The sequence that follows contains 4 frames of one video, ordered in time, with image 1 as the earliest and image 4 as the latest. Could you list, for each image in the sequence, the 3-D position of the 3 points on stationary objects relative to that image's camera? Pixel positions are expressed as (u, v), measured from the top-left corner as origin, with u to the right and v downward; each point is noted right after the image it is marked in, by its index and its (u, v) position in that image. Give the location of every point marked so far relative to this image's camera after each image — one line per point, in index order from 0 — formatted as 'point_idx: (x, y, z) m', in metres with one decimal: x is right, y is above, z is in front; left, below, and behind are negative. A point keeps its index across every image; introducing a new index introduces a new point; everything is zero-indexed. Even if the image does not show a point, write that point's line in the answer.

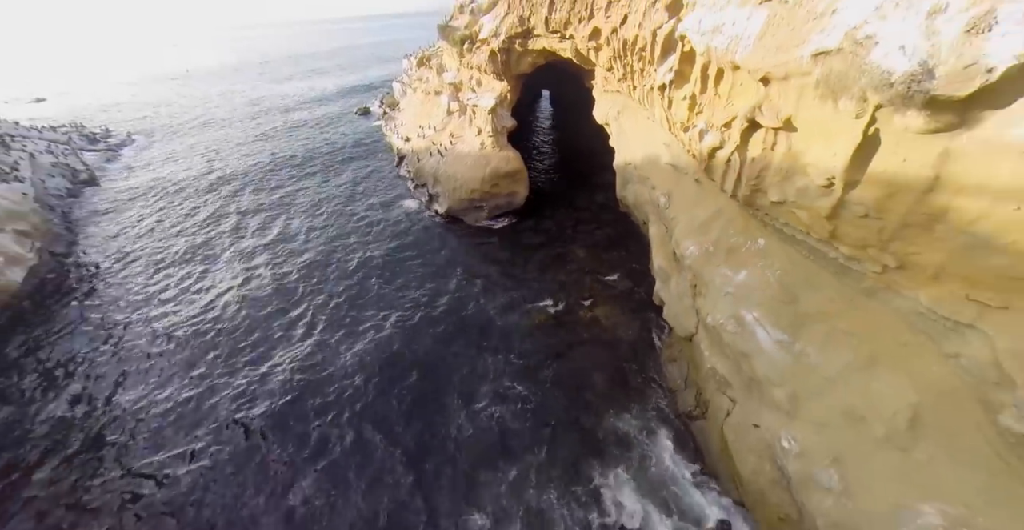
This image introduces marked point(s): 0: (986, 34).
0: (+6.2, +3.0, +5.5) m
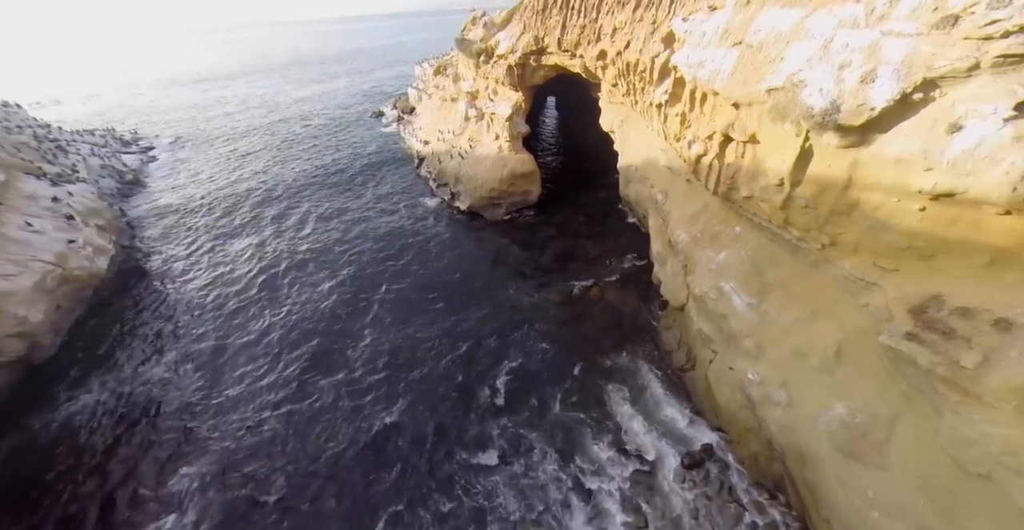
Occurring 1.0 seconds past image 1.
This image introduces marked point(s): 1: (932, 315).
0: (+7.1, +3.5, +8.2) m
1: (+7.6, -0.9, +7.5) m
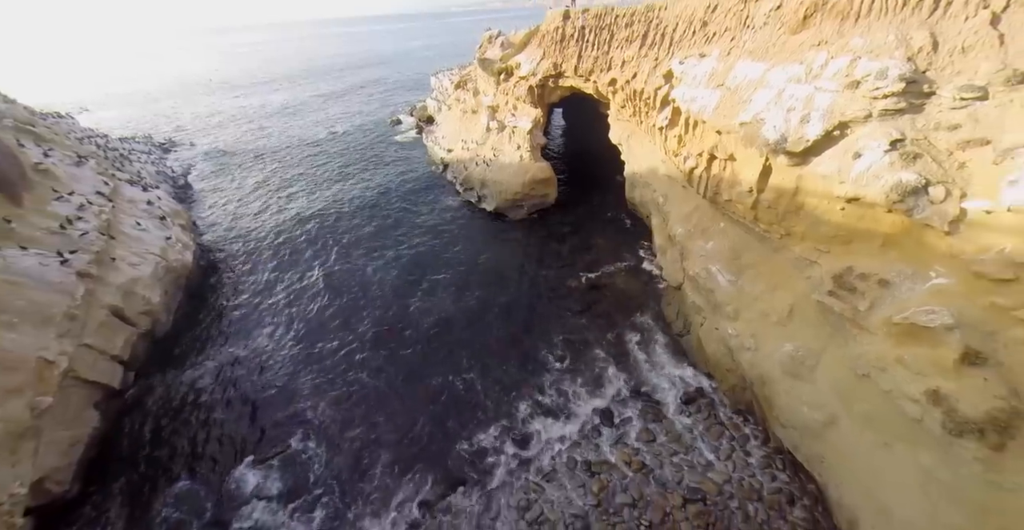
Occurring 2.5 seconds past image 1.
0: (+8.5, +4.0, +12.1) m
1: (+9.1, -0.4, +11.4) m
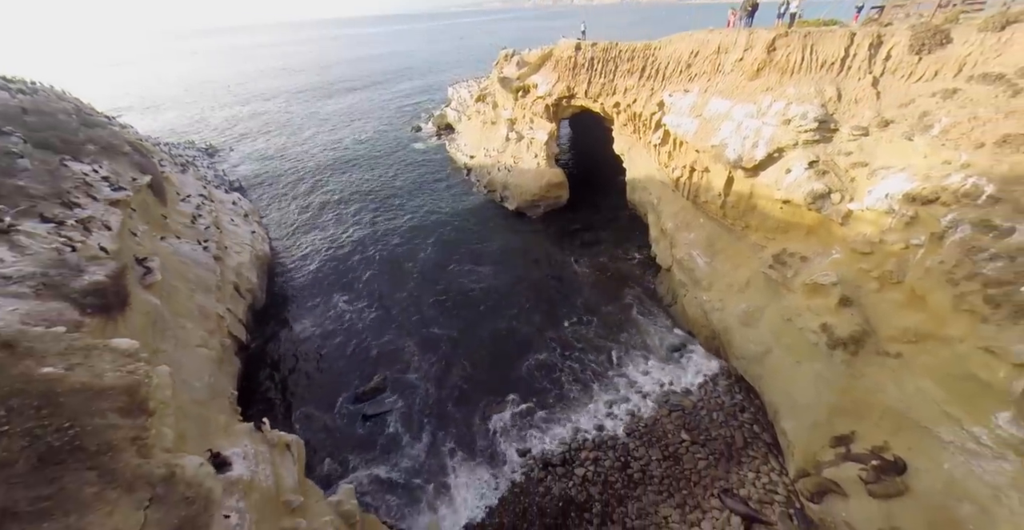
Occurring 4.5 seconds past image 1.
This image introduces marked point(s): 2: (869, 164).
0: (+10.0, +4.7, +17.0) m
1: (+10.5, +0.3, +16.4) m
2: (+11.9, +3.4, +14.0) m
